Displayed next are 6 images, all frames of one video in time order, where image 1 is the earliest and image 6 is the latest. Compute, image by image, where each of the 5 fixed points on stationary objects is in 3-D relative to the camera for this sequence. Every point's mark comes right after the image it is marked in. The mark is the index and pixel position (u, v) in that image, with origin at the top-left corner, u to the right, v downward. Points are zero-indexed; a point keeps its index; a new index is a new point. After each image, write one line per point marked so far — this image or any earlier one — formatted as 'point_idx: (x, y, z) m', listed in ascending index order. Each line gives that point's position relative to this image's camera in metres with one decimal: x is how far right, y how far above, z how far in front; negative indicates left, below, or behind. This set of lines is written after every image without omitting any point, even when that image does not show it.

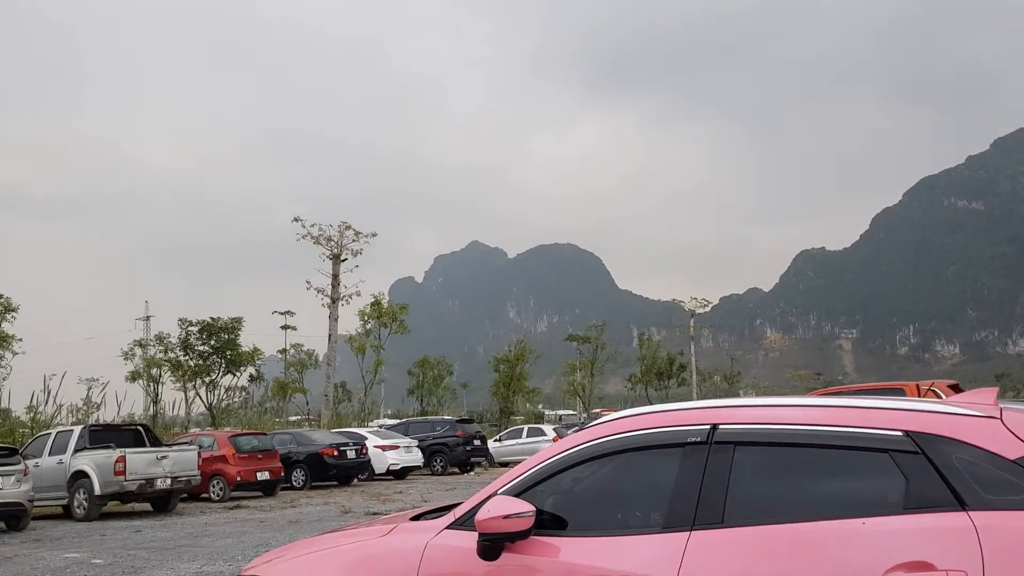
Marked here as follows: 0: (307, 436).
0: (-5.0, -3.6, +19.6) m
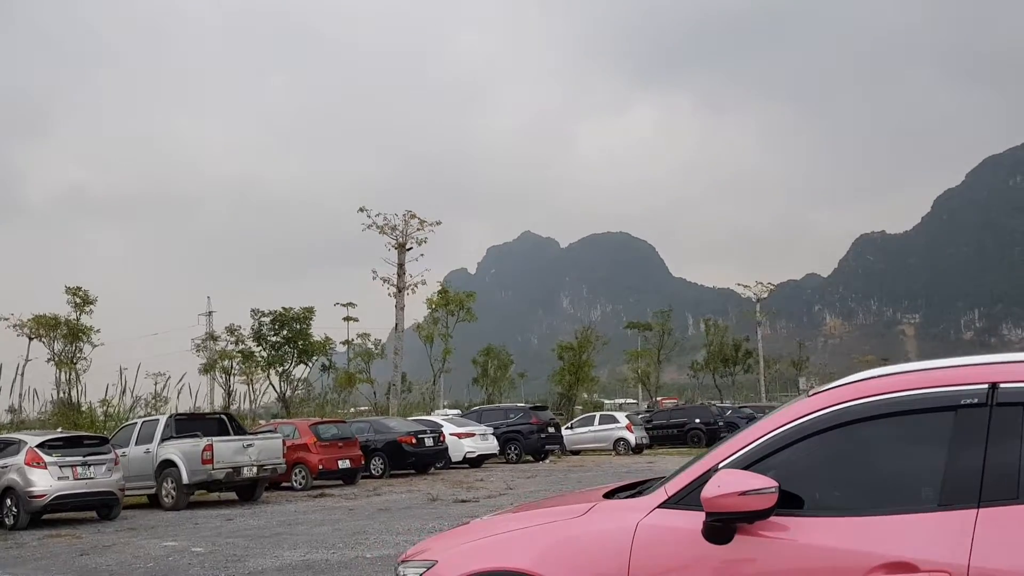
0: (-3.1, -3.3, +19.6) m
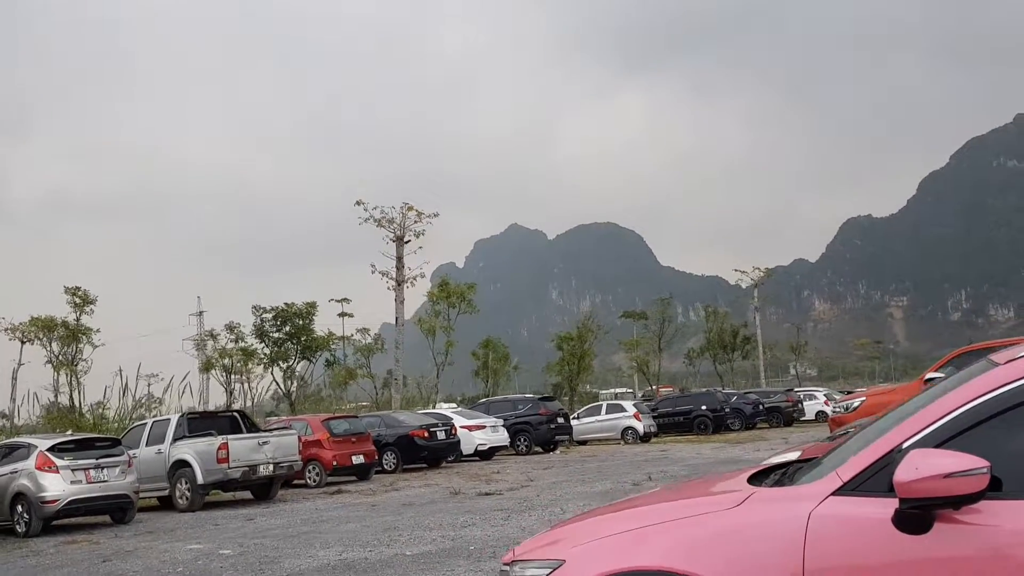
0: (-2.8, -3.1, +19.3) m
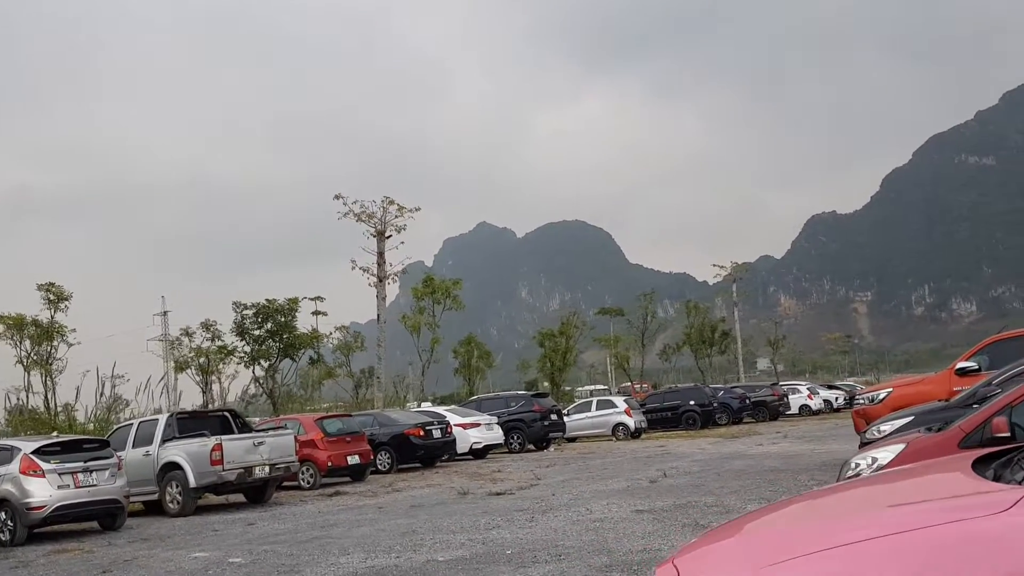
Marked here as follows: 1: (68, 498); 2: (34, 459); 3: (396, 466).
0: (-2.8, -3.0, +18.6) m
1: (-5.9, -2.8, +10.8) m
2: (-6.4, -2.3, +10.8) m
3: (-2.6, -4.0, +18.1) m
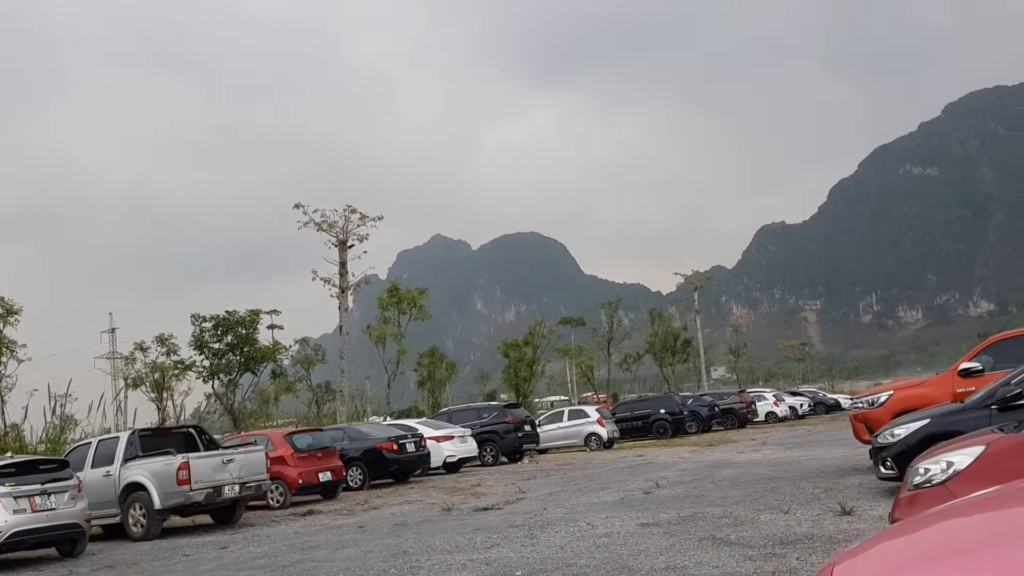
0: (-3.4, -3.2, +17.9) m
1: (-6.0, -2.9, +9.9) m
2: (-6.5, -2.4, +9.9) m
3: (-3.1, -4.2, +17.4) m
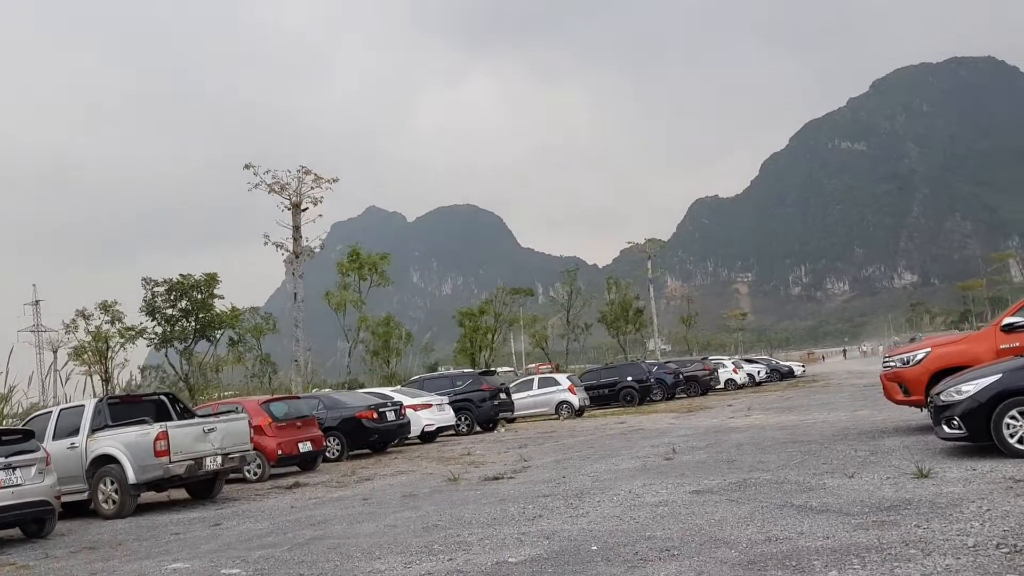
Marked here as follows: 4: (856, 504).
0: (-3.7, -2.3, +16.9) m
1: (-5.7, -2.3, +8.7) m
2: (-6.1, -1.8, +8.6) m
3: (-3.3, -3.3, +16.4) m
4: (+2.8, -1.7, +6.5) m
